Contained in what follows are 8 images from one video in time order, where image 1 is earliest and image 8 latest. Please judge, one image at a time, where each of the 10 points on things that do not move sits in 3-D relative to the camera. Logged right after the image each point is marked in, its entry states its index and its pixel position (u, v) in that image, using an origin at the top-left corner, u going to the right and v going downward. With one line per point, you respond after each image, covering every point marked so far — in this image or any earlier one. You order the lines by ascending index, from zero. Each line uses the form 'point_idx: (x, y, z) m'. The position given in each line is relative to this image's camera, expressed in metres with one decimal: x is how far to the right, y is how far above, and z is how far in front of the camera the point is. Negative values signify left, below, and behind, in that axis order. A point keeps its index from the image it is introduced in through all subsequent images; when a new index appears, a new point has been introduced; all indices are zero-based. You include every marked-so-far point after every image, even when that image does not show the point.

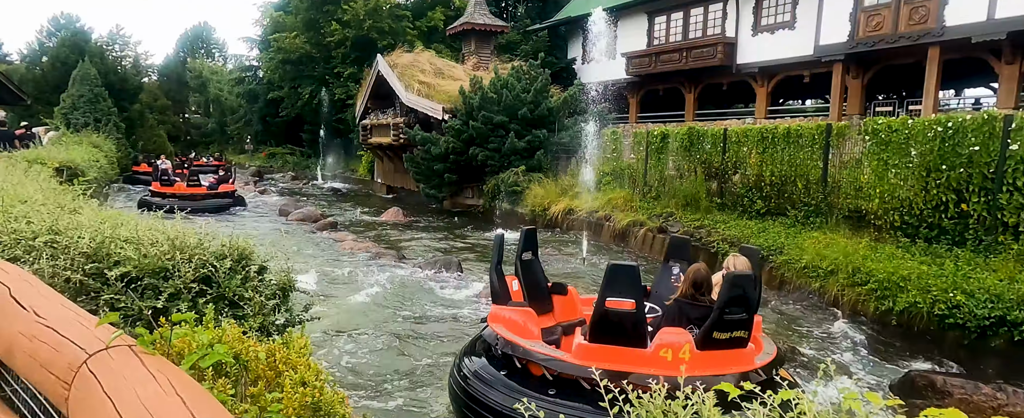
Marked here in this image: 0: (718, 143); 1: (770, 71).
0: (+3.2, +1.0, +9.8) m
1: (+8.0, +4.2, +19.5) m
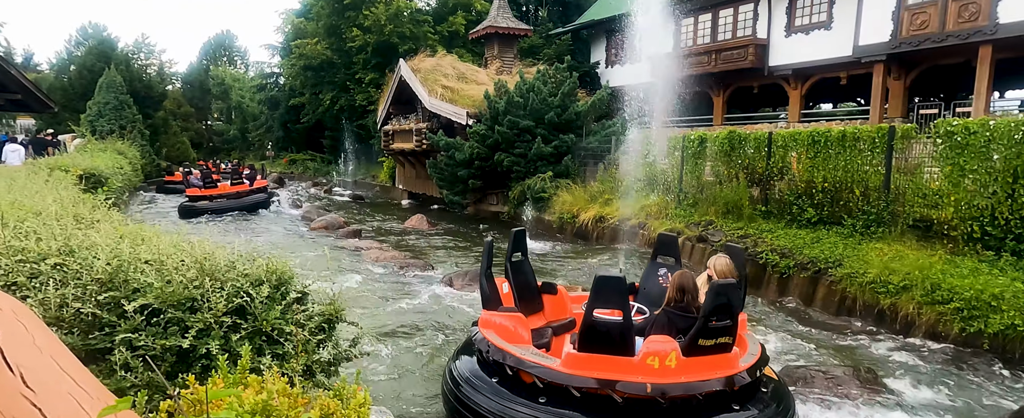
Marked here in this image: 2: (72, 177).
0: (+3.7, +0.9, +9.4) m
1: (+8.7, +4.0, +18.9) m
2: (-7.6, +0.5, +11.1) m
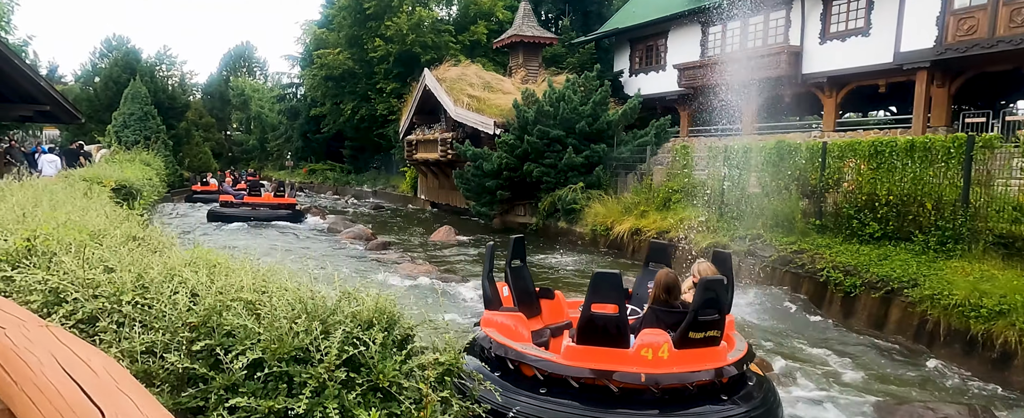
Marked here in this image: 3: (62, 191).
0: (+4.3, +0.7, +9.0) m
1: (+9.5, +3.7, +18.5) m
2: (-7.0, +0.3, +10.9) m
3: (-5.9, +0.2, +8.3) m
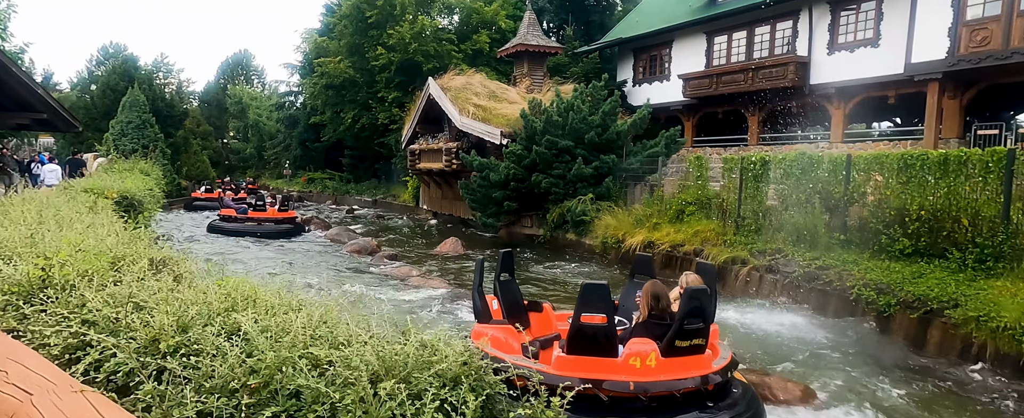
0: (+4.5, +0.5, +8.7) m
1: (+9.7, +3.4, +18.3) m
2: (-6.8, +0.1, +10.6) m
3: (-5.7, 0.0, +8.0) m
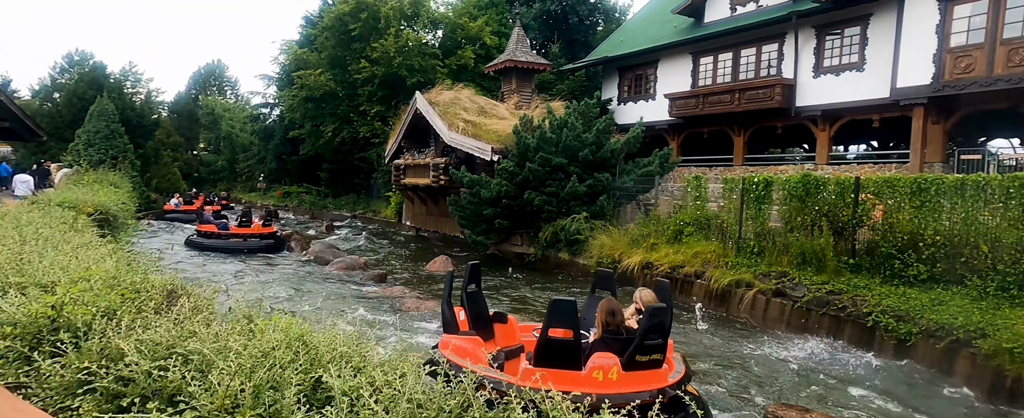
0: (+4.6, +0.2, +8.7) m
1: (+9.3, +2.8, +18.6) m
2: (-6.8, -0.1, +10.1) m
3: (-5.5, -0.1, +7.5) m
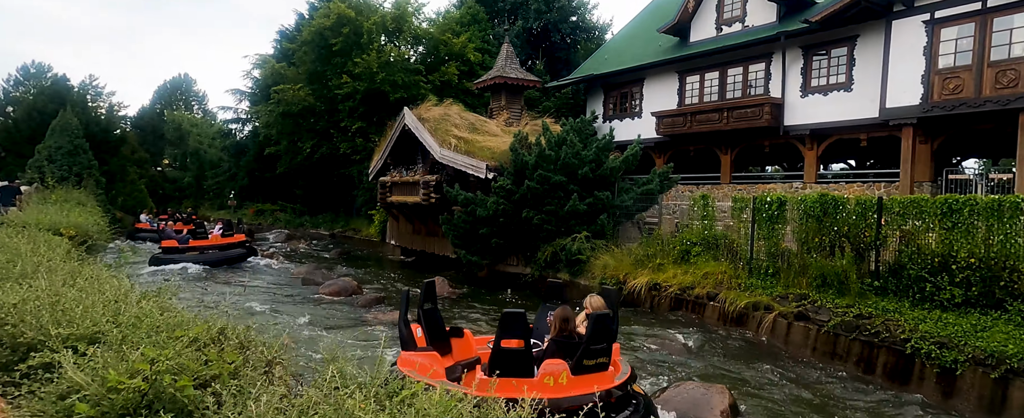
0: (+4.8, -0.1, +8.6) m
1: (+9.1, +2.2, +18.7) m
2: (-6.6, -0.4, +9.4) m
3: (-5.2, -0.4, +6.9) m
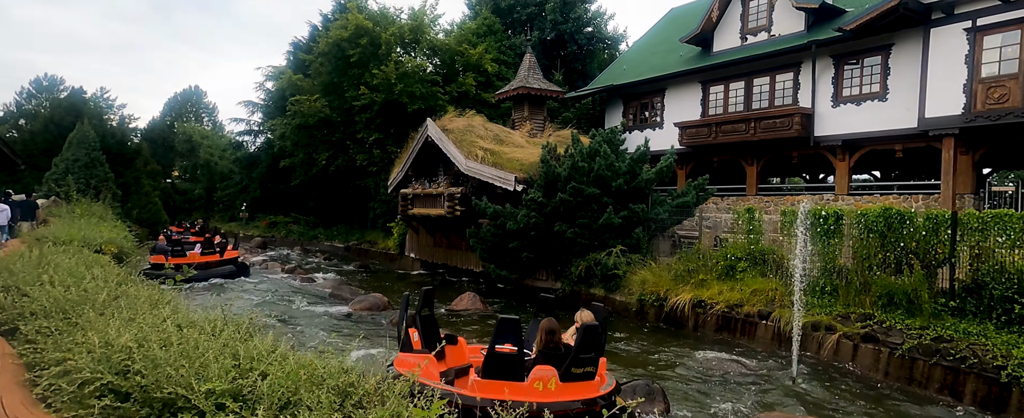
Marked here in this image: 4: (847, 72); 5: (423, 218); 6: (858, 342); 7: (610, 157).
0: (+5.4, -0.3, +8.1) m
1: (+9.8, +1.9, +18.3) m
2: (-6.0, -0.6, +9.0) m
3: (-4.6, -0.6, +6.5) m
4: (+9.6, +3.9, +18.2) m
5: (-2.7, -0.3, +19.1) m
6: (+4.4, -1.7, +8.2) m
7: (+2.1, +1.1, +13.8) m
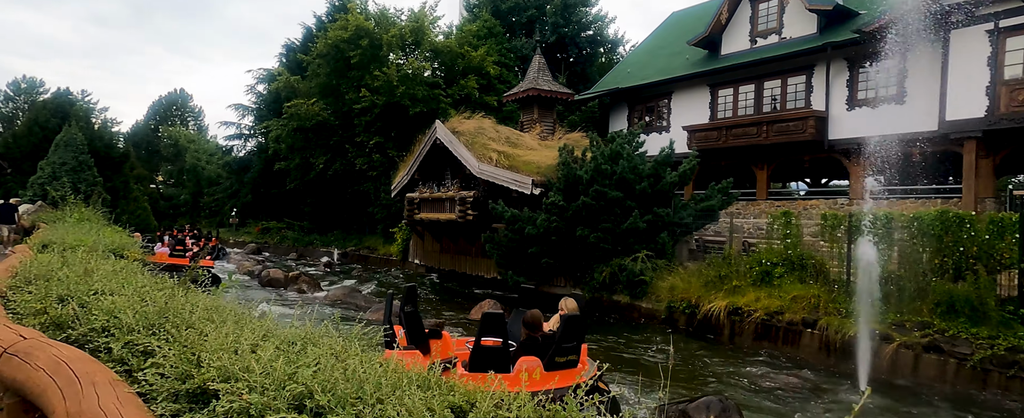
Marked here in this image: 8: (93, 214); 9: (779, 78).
0: (+6.0, -0.3, +7.8) m
1: (+10.1, +1.7, +18.0) m
2: (-5.4, -0.7, +8.4) m
3: (-4.0, -0.6, +5.9) m
4: (+9.9, +3.8, +18.0) m
5: (-2.4, -0.4, +18.5) m
6: (+5.0, -1.7, +7.8) m
7: (+2.5, +1.0, +13.4) m
8: (-13.0, -0.2, +19.9) m
9: (+8.4, +4.1, +19.9) m
